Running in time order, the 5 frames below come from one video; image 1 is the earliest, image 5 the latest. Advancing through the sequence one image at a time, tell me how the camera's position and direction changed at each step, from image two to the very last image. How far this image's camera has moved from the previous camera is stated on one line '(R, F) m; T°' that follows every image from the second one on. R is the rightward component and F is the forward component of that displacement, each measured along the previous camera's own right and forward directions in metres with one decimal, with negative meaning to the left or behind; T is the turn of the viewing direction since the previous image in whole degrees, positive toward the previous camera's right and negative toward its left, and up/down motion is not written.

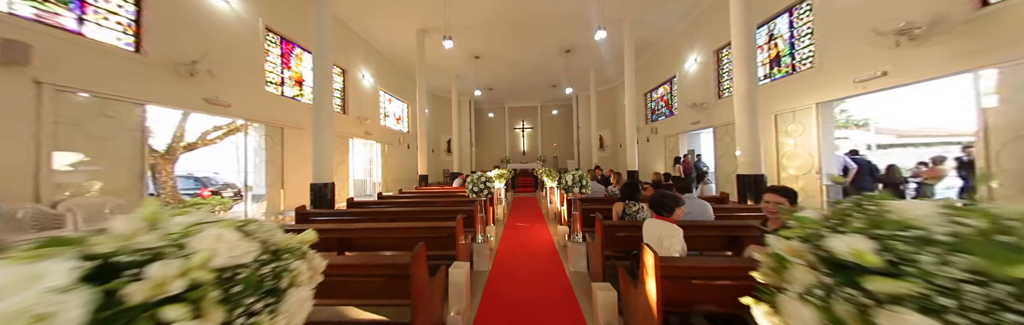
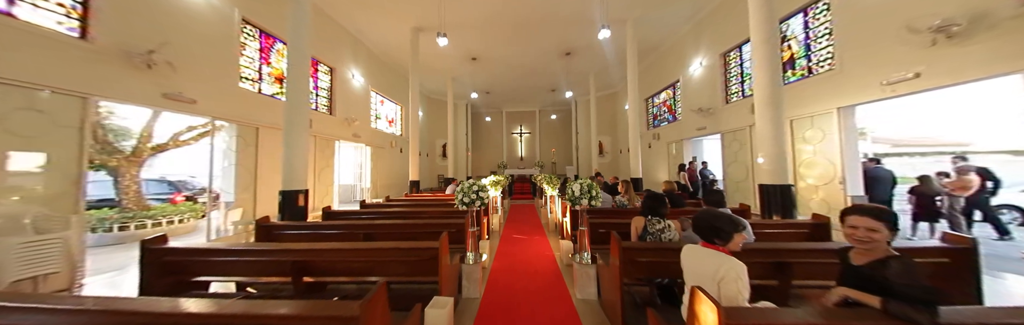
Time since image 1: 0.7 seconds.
(0.0, +0.4) m; +1°
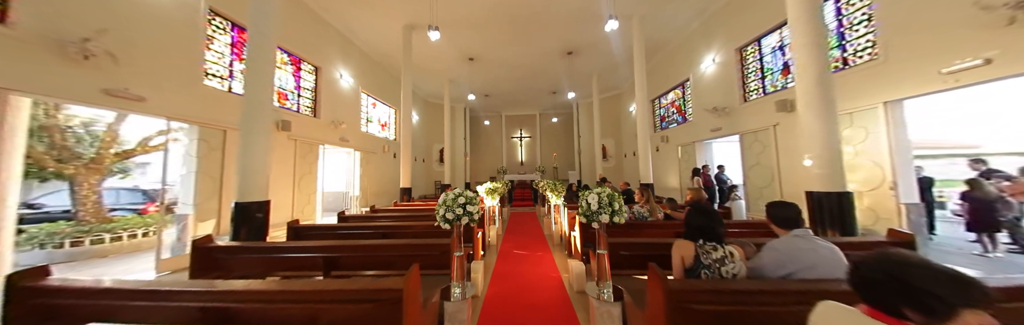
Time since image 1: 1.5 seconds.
(0.0, +0.5) m; 0°
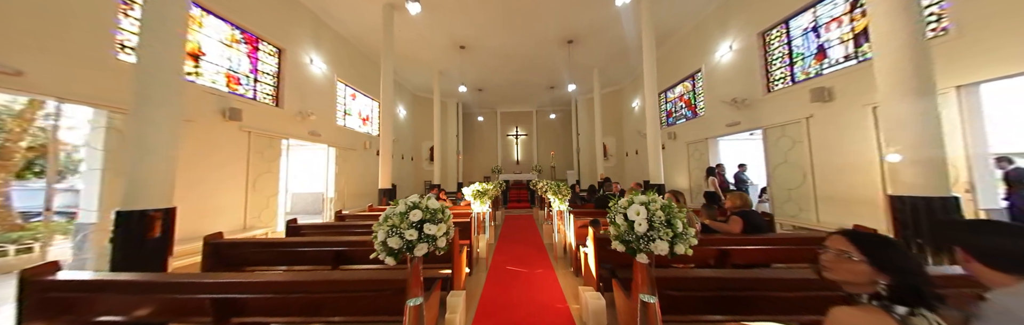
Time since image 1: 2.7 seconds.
(0.0, +0.7) m; +1°
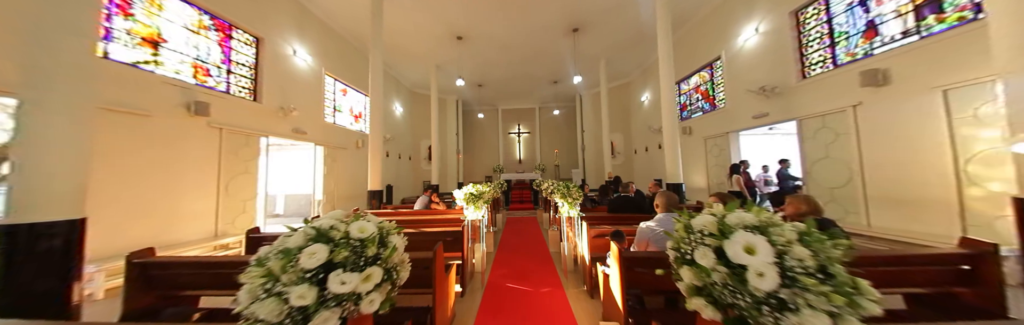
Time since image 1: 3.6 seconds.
(0.0, +0.5) m; -1°
